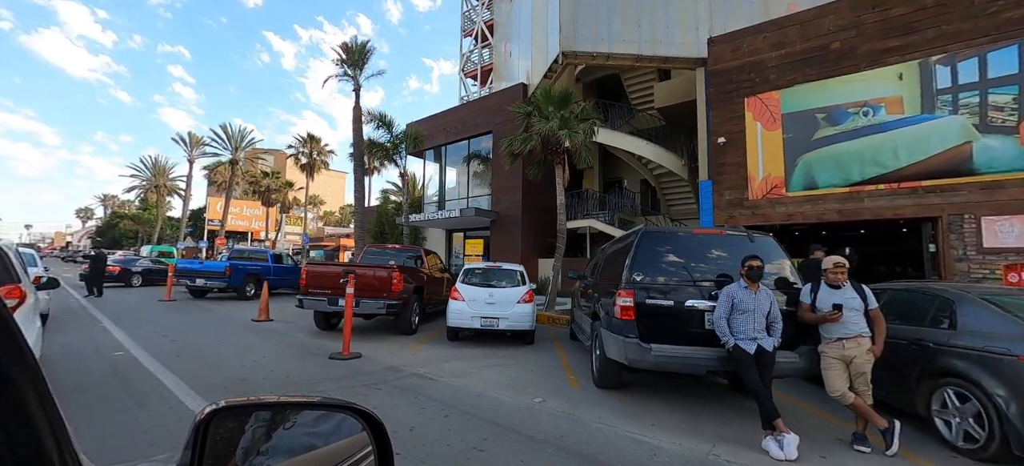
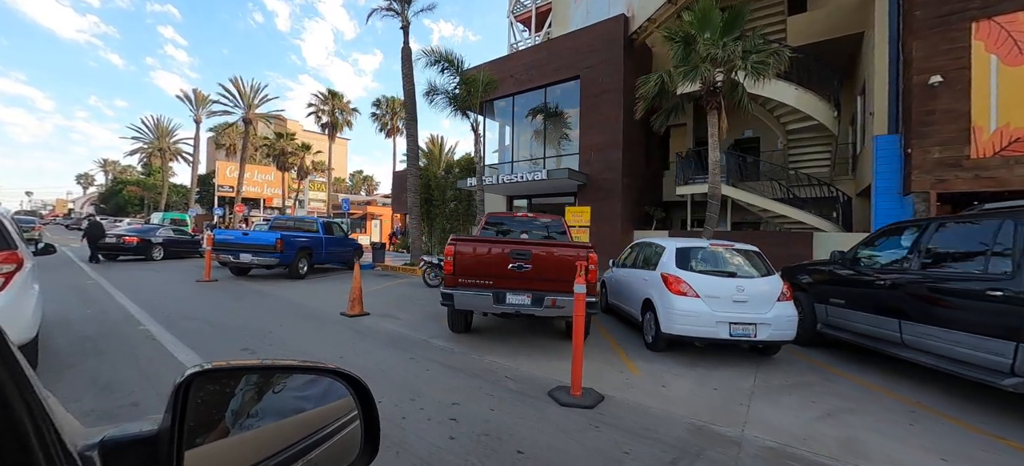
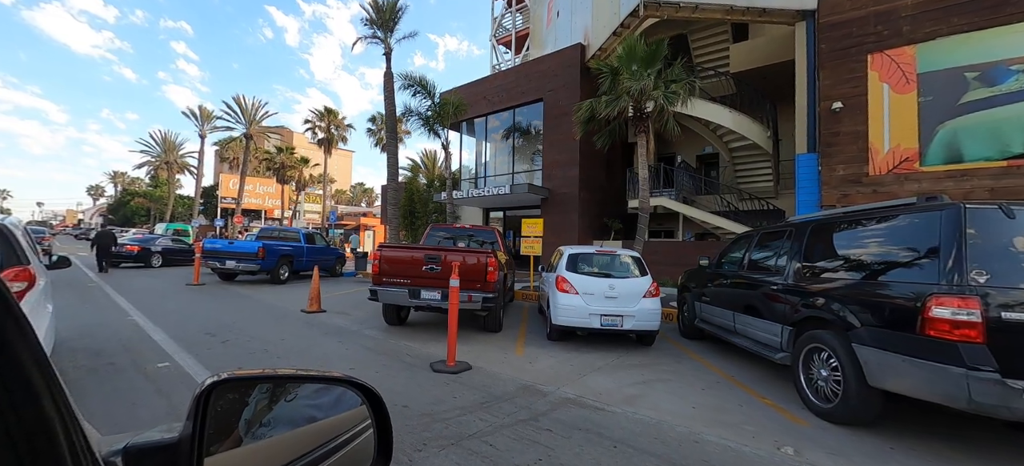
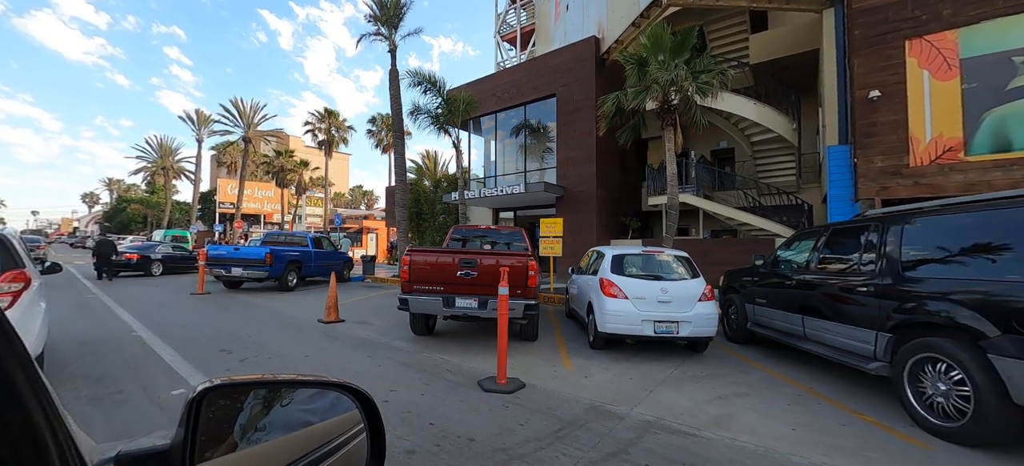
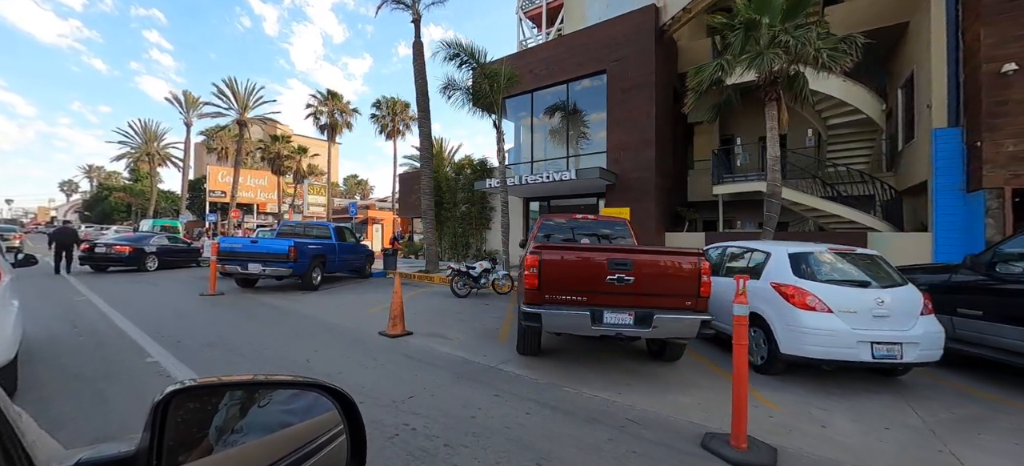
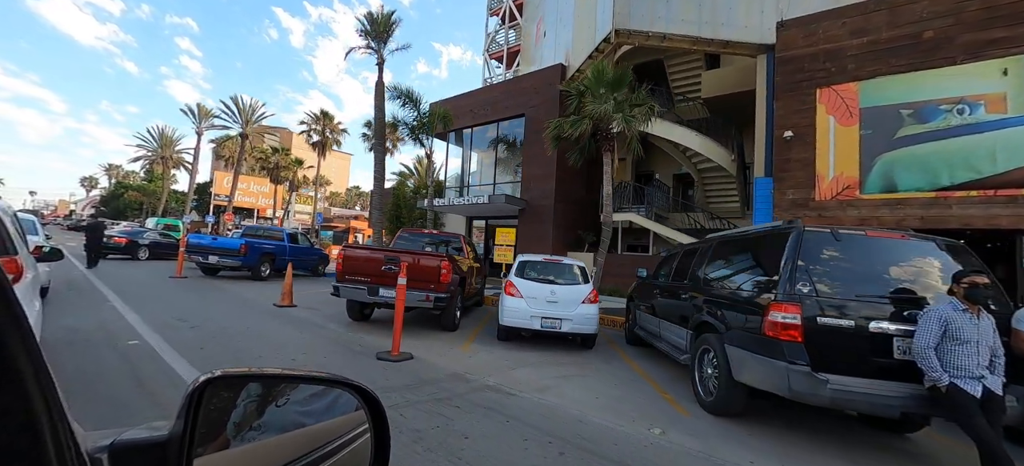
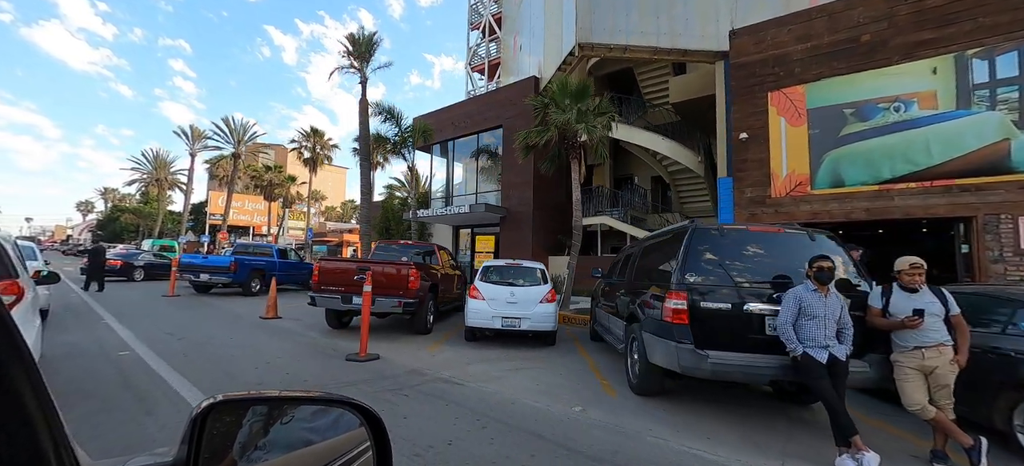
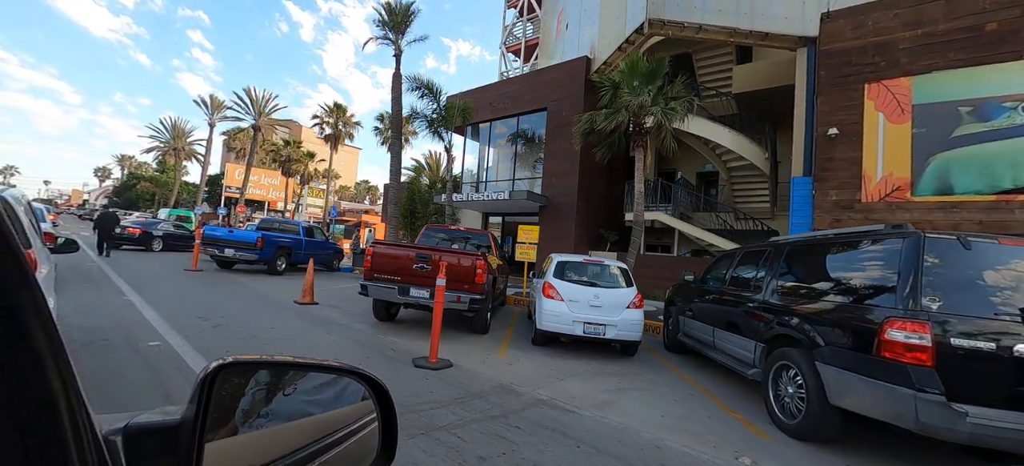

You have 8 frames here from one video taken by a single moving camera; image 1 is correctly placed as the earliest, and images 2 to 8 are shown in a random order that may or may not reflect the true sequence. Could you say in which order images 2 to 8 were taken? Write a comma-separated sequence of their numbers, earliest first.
7, 6, 8, 3, 4, 2, 5
